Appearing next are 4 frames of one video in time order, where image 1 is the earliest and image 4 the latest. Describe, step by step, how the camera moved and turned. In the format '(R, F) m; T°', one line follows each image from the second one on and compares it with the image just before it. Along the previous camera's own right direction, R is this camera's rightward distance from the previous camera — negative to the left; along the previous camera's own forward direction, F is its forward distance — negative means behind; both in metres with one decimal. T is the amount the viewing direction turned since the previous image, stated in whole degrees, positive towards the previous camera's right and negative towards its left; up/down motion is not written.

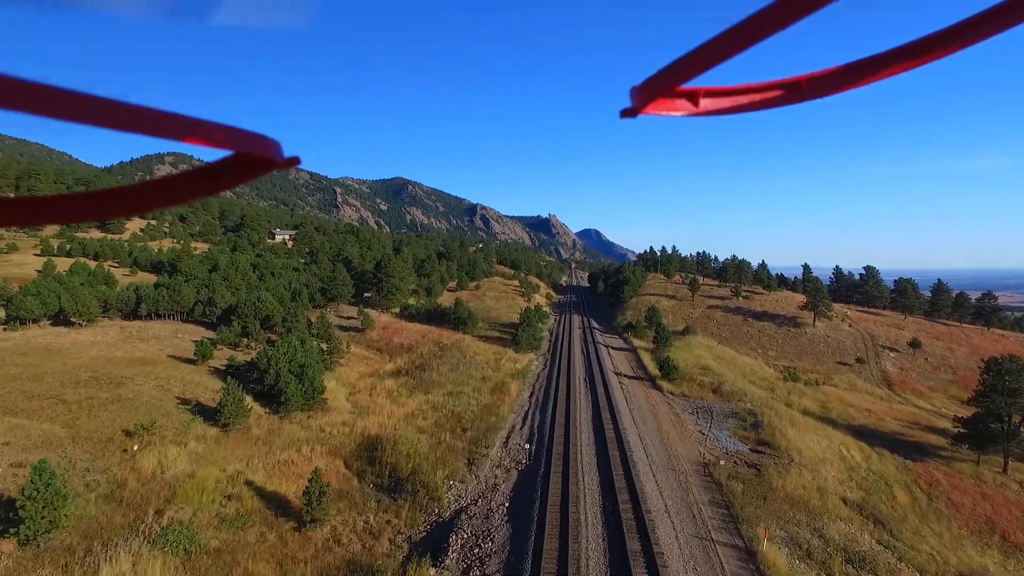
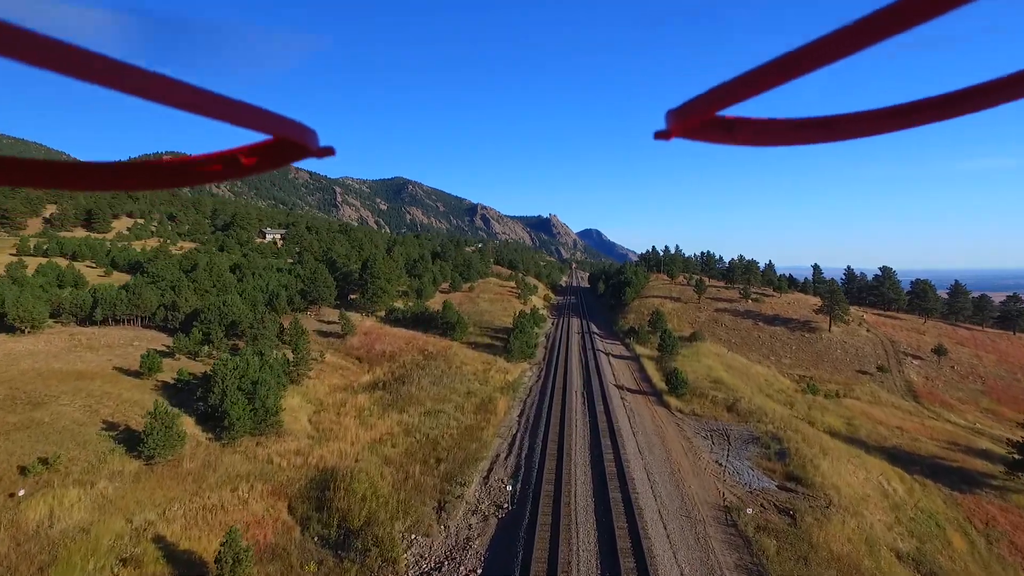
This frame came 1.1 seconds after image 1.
(+0.7, +3.3) m; 0°
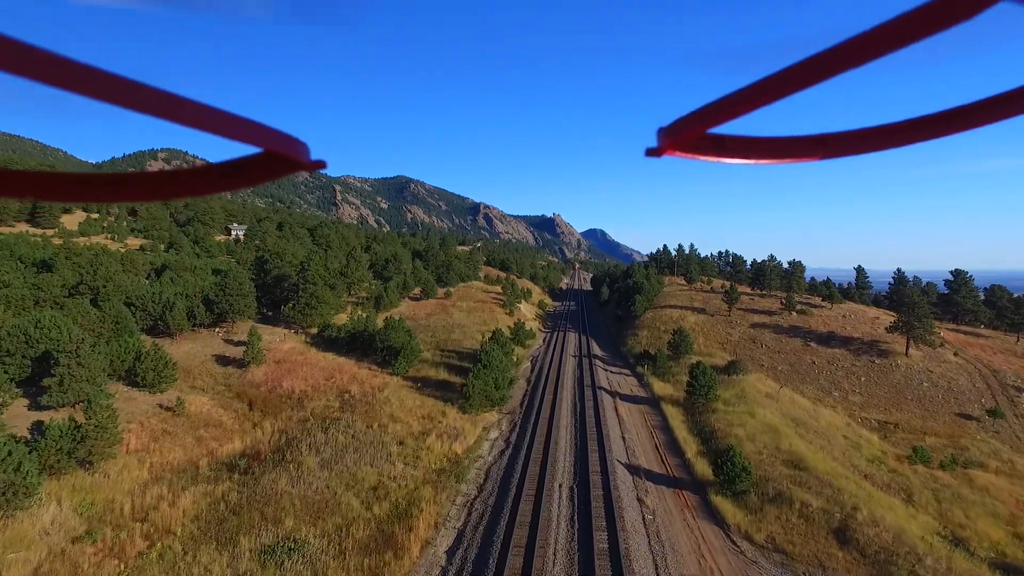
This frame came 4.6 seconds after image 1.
(+2.2, +11.1) m; -1°
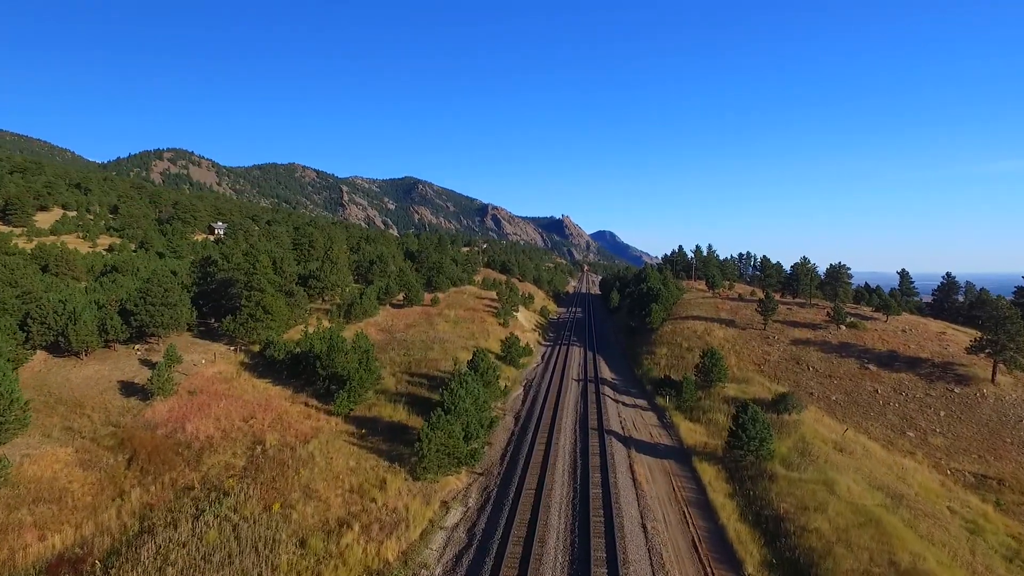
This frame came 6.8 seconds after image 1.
(+1.2, +6.6) m; -1°
